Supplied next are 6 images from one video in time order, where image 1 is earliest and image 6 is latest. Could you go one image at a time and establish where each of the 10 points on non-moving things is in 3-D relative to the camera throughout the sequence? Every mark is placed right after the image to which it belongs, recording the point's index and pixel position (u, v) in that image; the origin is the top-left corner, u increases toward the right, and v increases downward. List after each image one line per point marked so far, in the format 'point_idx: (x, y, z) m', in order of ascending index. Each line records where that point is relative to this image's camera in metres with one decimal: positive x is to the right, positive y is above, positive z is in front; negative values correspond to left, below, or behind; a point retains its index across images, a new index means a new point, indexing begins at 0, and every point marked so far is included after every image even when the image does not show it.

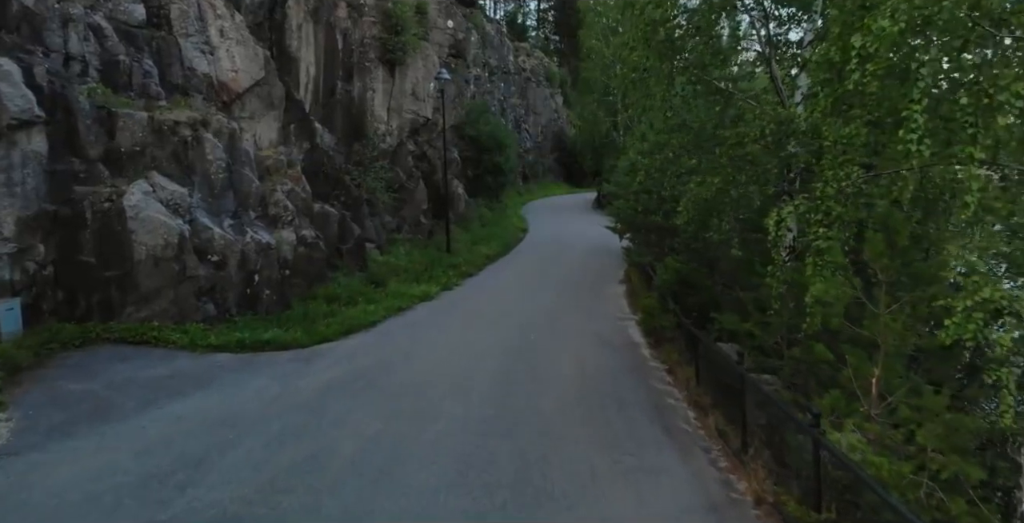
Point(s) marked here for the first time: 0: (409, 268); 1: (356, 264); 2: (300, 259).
0: (-2.9, -0.2, +18.5) m
1: (-4.2, -0.1, +17.3) m
2: (-4.8, +0.1, +14.6) m
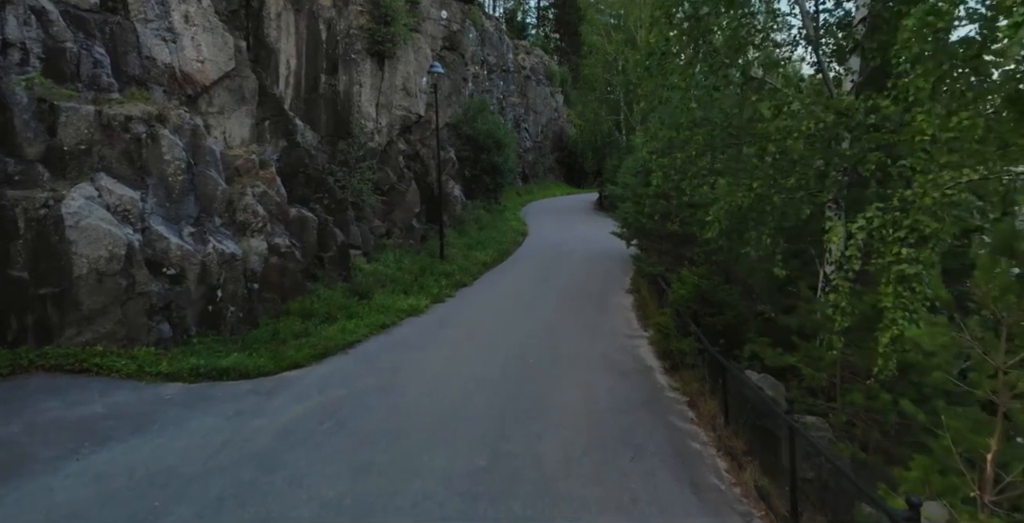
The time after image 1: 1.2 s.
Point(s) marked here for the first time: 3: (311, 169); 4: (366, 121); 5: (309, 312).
0: (-3.0, -0.4, +17.0) m
1: (-4.2, -0.3, +15.8) m
2: (-4.9, -0.2, +13.1) m
3: (-5.0, +2.4, +16.4) m
4: (-4.4, +4.2, +19.4) m
5: (-4.1, -1.0, +13.1) m
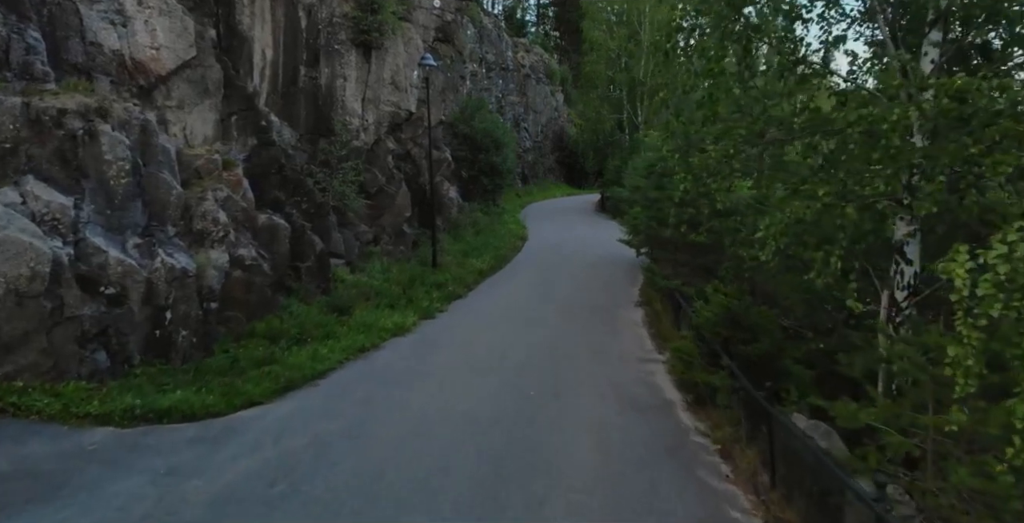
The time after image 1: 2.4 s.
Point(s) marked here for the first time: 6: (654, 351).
0: (-3.1, -0.7, +15.4) m
1: (-4.3, -0.6, +14.2) m
2: (-4.9, -0.4, +11.5) m
3: (-5.1, +2.1, +14.8) m
4: (-4.5, +4.0, +17.8) m
5: (-4.2, -1.3, +11.5) m
6: (+2.7, -1.7, +12.2) m
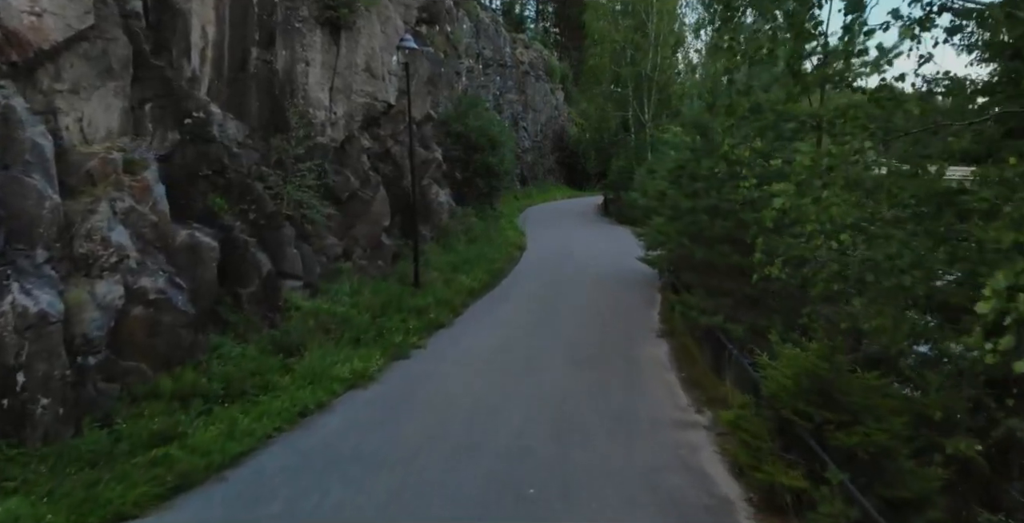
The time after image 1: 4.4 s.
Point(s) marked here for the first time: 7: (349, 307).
0: (-3.2, -1.1, +12.6) m
1: (-4.4, -1.0, +11.3) m
2: (-5.0, -0.9, +8.7) m
3: (-5.2, +1.7, +11.9) m
4: (-4.6, +3.5, +14.9) m
5: (-4.3, -1.7, +8.6) m
6: (+2.6, -2.1, +9.4) m
7: (-3.3, -0.9, +13.0) m
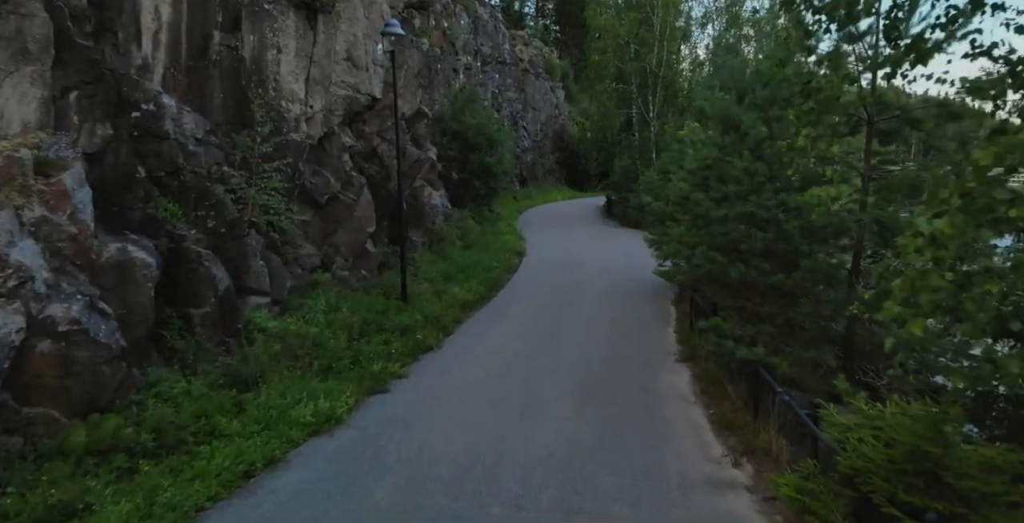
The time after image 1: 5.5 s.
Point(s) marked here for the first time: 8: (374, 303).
0: (-3.2, -1.4, +10.9) m
1: (-4.4, -1.3, +9.7) m
2: (-5.1, -1.1, +7.0) m
3: (-5.2, +1.4, +10.3) m
4: (-4.6, +3.3, +13.3) m
5: (-4.3, -2.0, +7.0) m
6: (+2.5, -2.4, +7.7) m
7: (-3.3, -1.2, +11.4) m
8: (-2.8, -0.9, +13.1) m
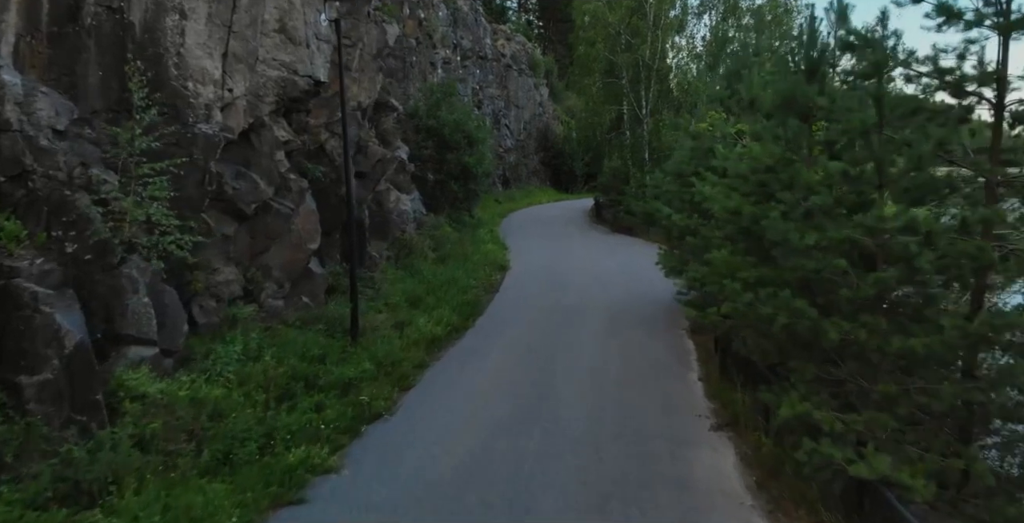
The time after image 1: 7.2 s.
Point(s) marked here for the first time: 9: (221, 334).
0: (-3.5, -1.8, +7.9) m
1: (-4.7, -1.7, +6.6) m
2: (-5.2, -1.6, +4.0) m
3: (-5.5, +1.0, +7.2) m
4: (-5.0, +2.8, +10.3) m
5: (-4.5, -2.4, +4.0) m
6: (+2.4, -2.8, +4.9) m
7: (-3.6, -1.7, +8.4) m
8: (-3.1, -1.3, +10.1) m
9: (-4.3, -1.1, +9.6) m
